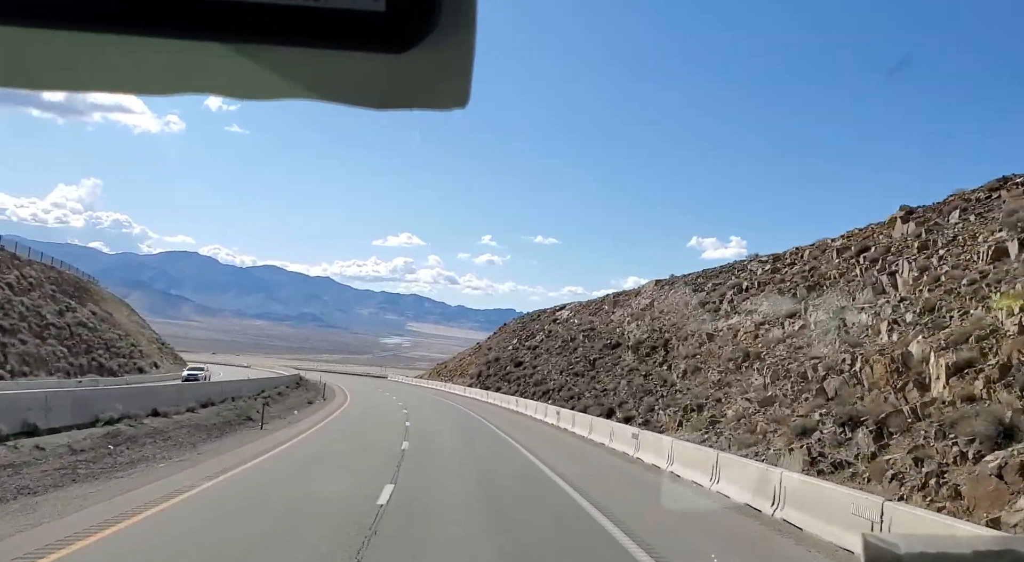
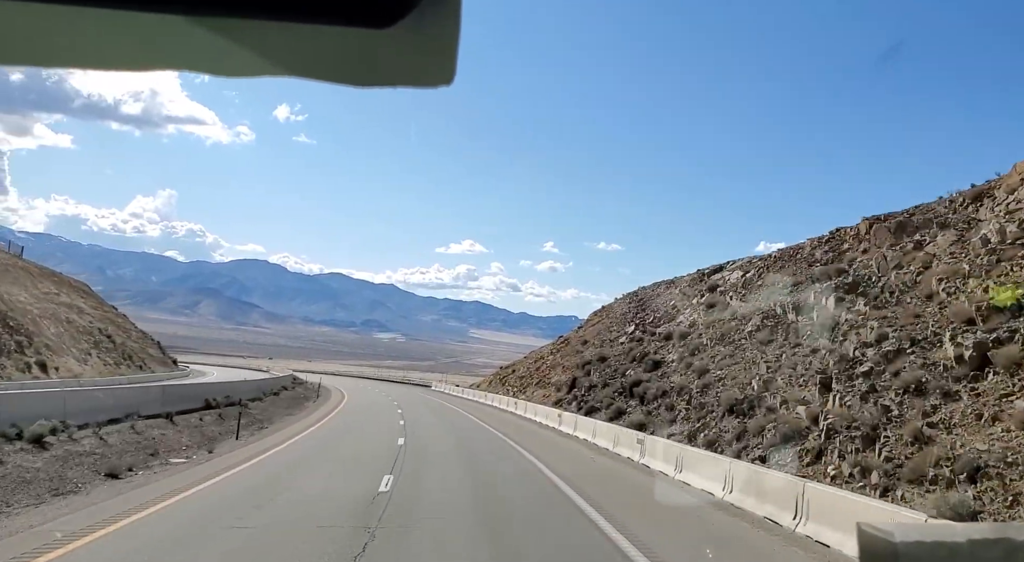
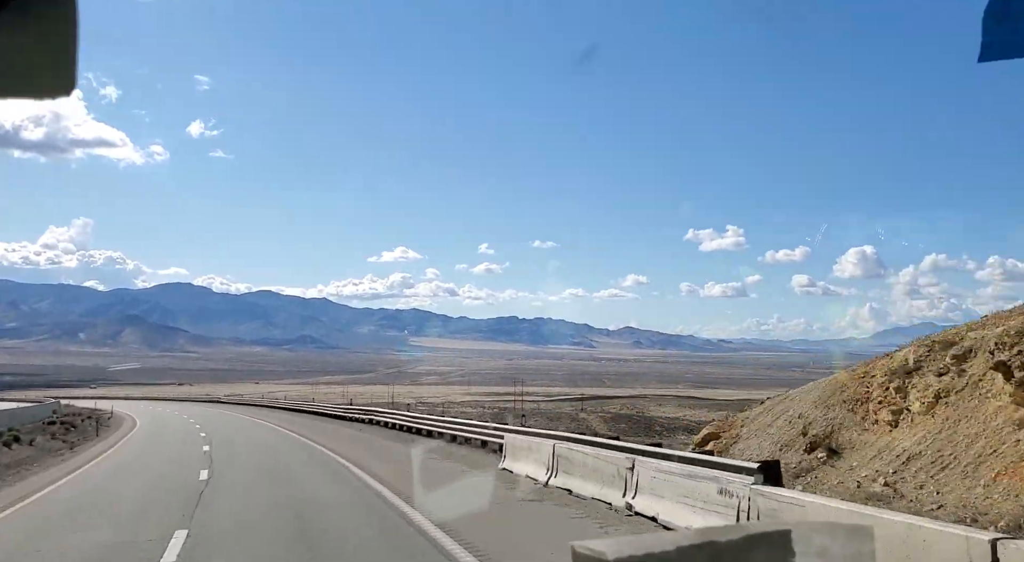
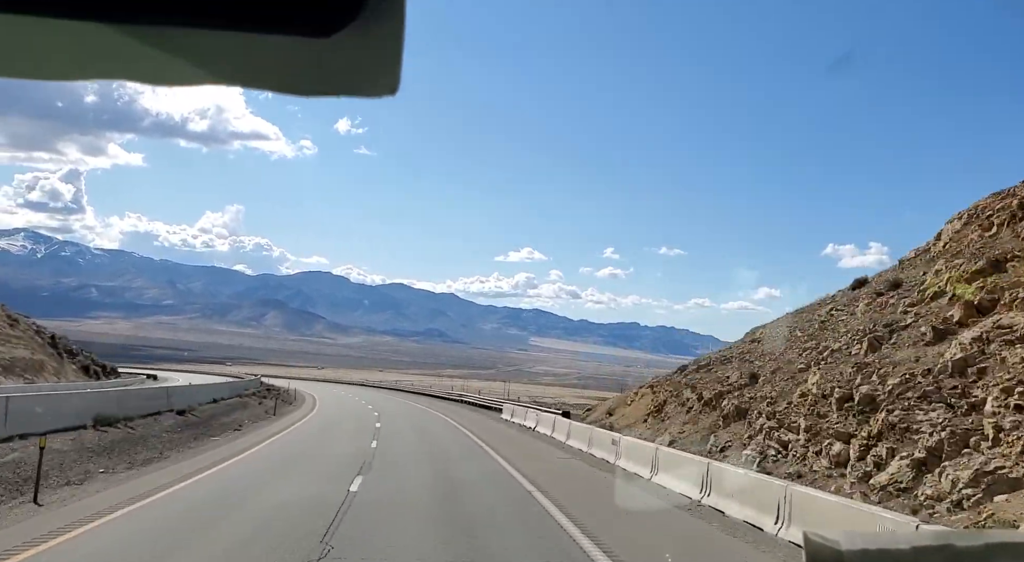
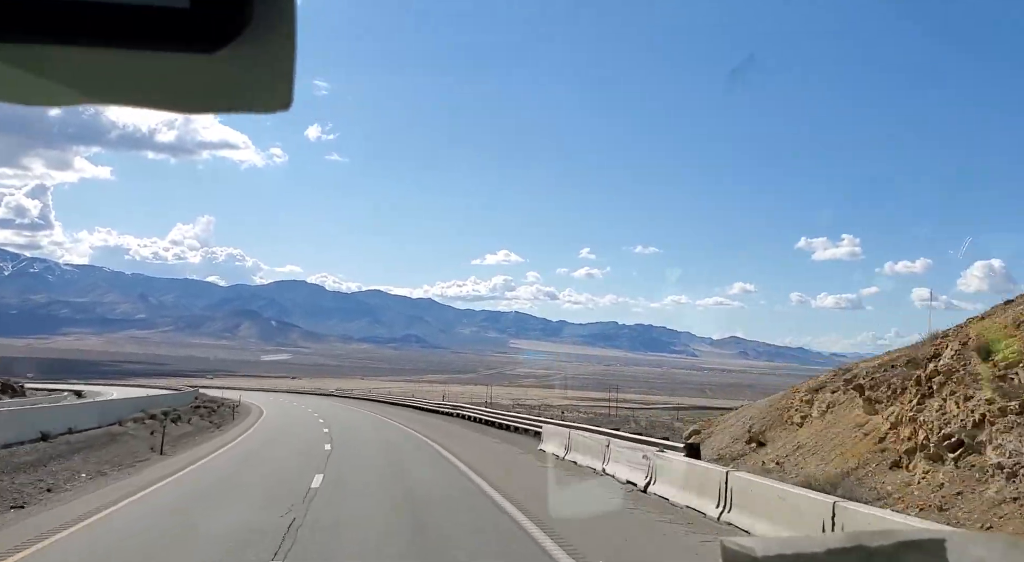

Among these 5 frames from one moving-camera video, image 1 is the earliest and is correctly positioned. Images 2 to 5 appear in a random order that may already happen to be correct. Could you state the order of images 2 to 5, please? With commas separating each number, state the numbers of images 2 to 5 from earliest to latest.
2, 4, 5, 3
